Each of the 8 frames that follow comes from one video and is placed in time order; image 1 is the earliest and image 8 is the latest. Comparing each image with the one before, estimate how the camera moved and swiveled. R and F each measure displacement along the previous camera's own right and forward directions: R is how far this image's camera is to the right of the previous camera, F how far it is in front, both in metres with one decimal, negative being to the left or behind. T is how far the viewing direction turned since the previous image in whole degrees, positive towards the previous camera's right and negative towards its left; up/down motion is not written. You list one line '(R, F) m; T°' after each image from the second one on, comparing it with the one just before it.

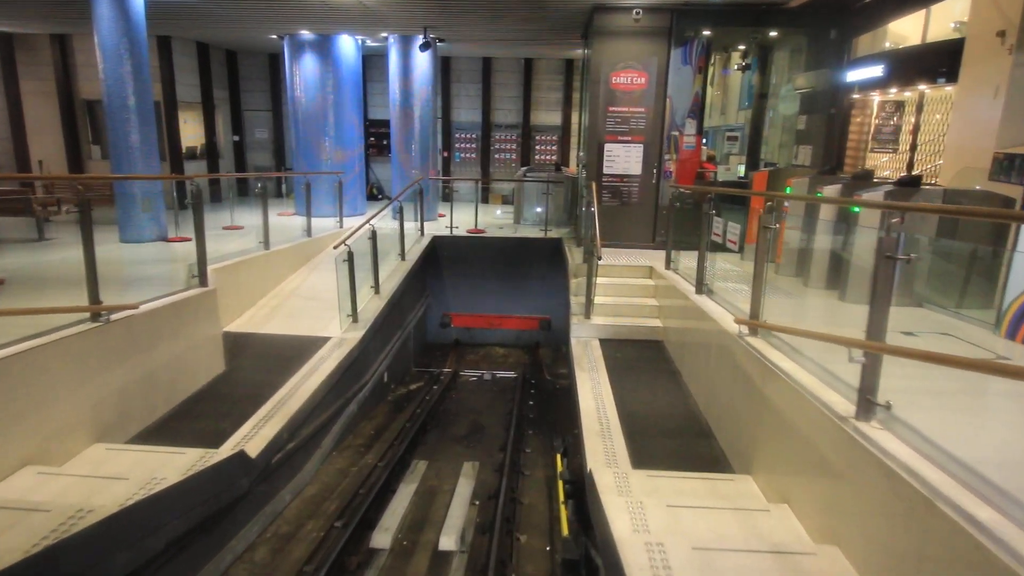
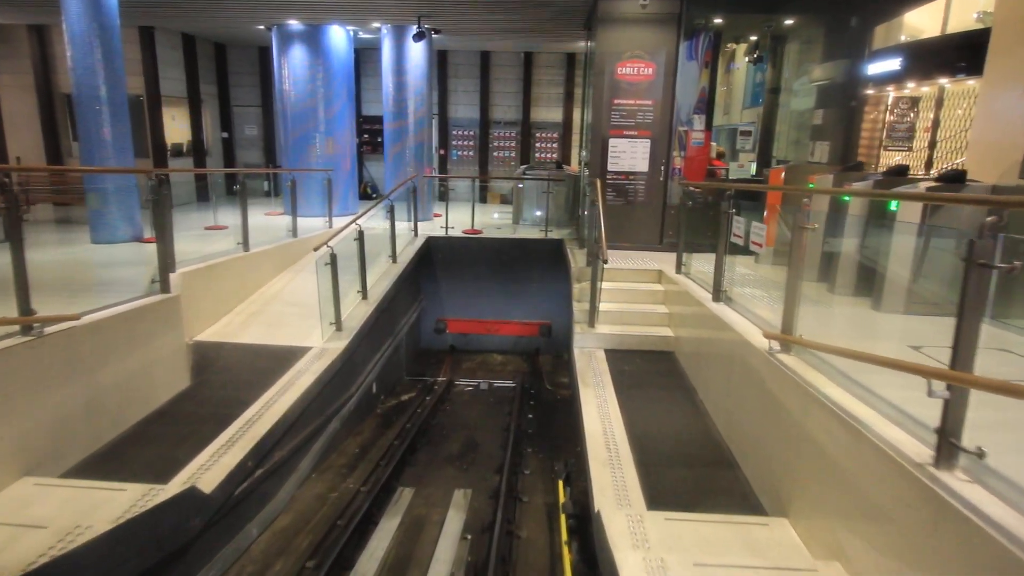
(0.0, +0.5) m; 0°
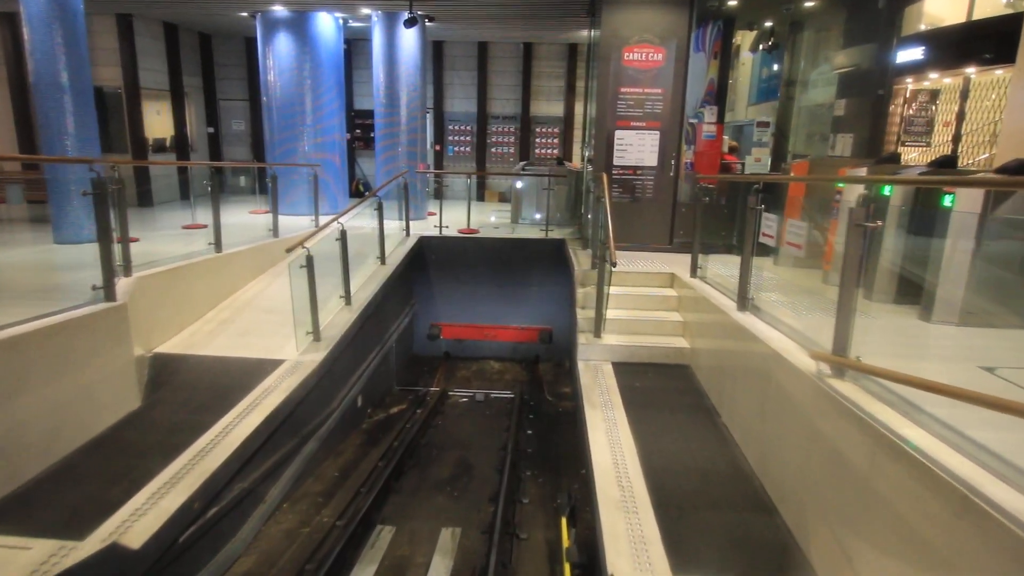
(0.0, +0.5) m; 0°
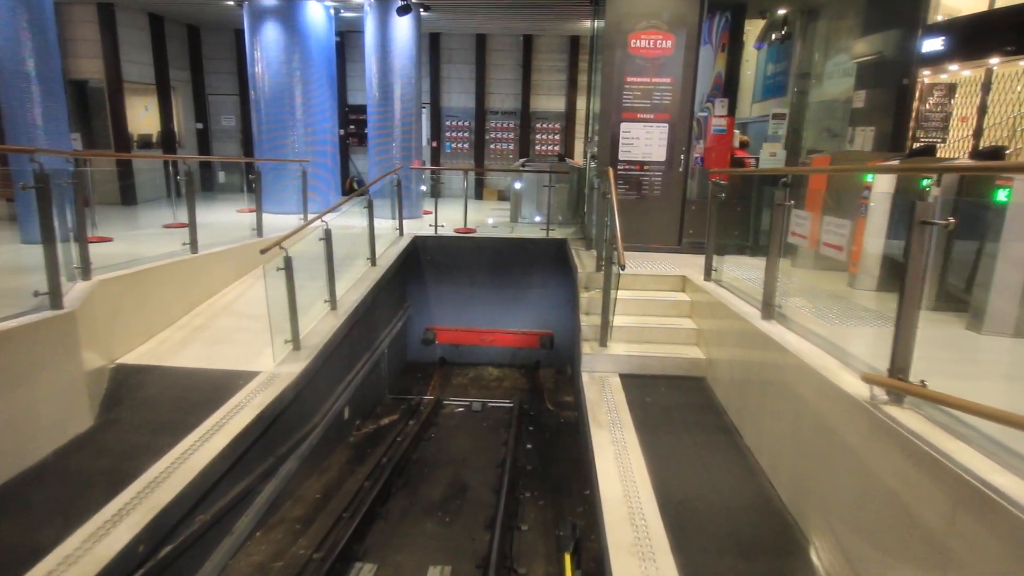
(0.0, +0.4) m; 0°
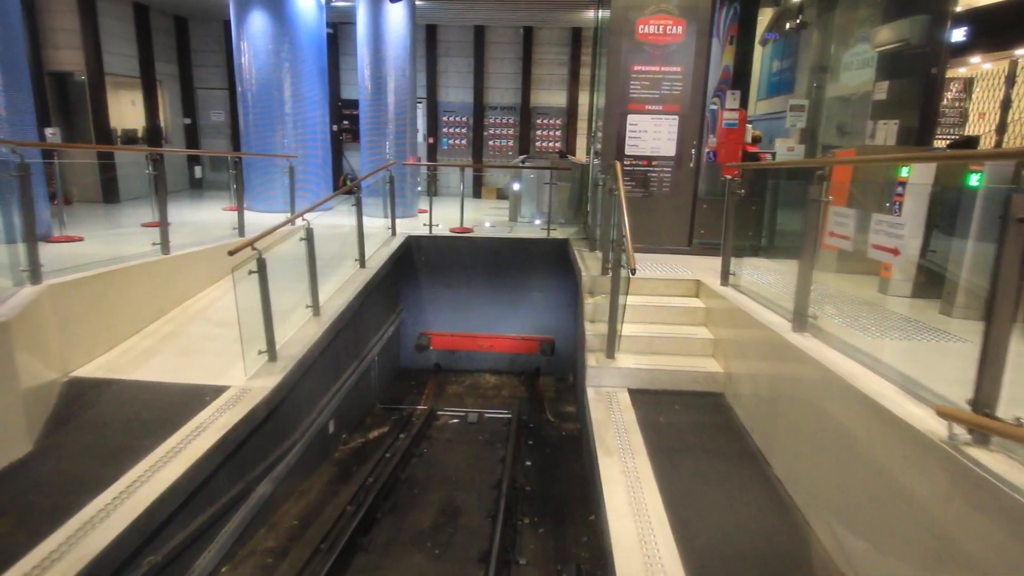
(0.0, +0.4) m; 0°
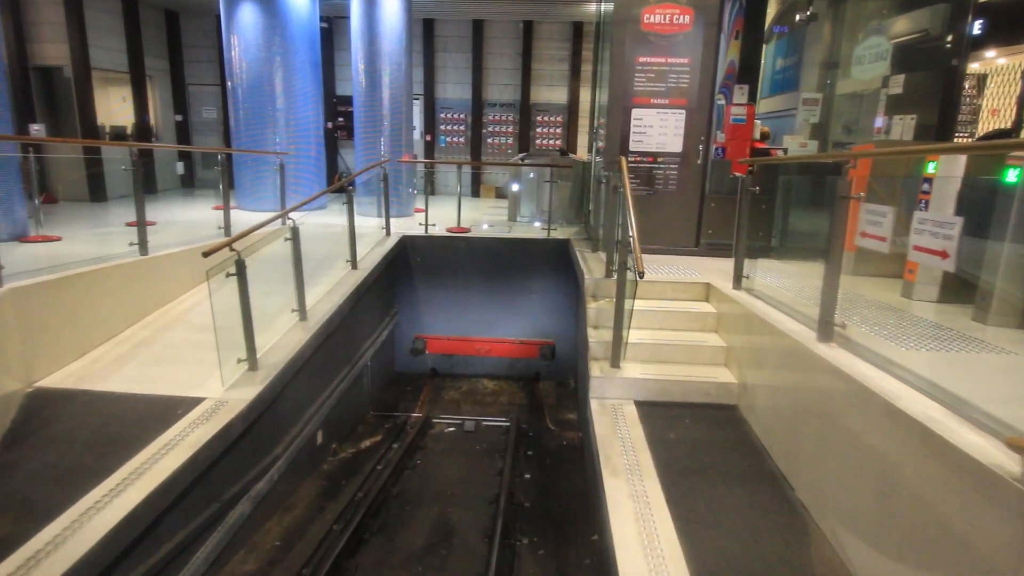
(0.0, +0.3) m; 0°
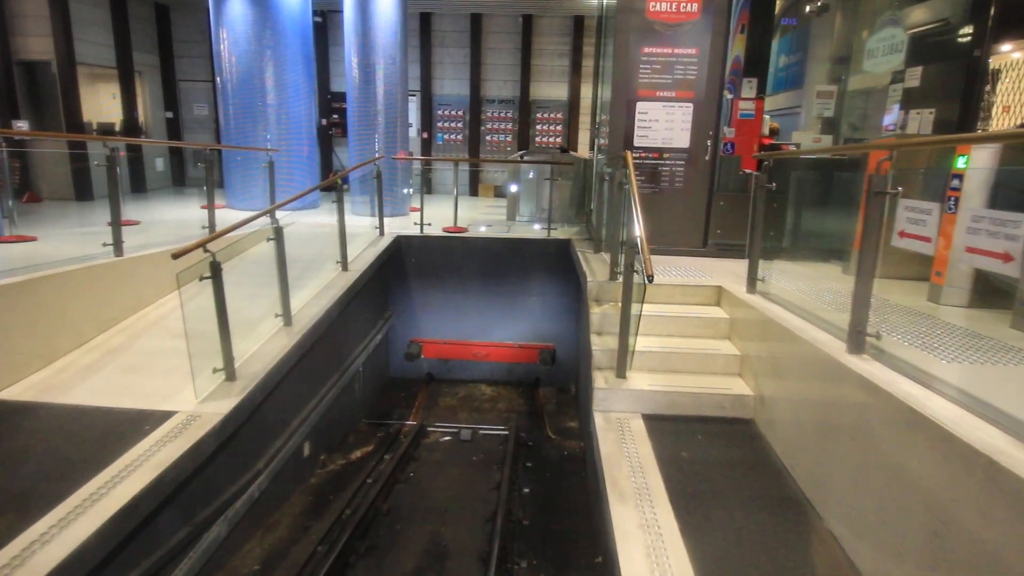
(0.0, +0.3) m; 0°
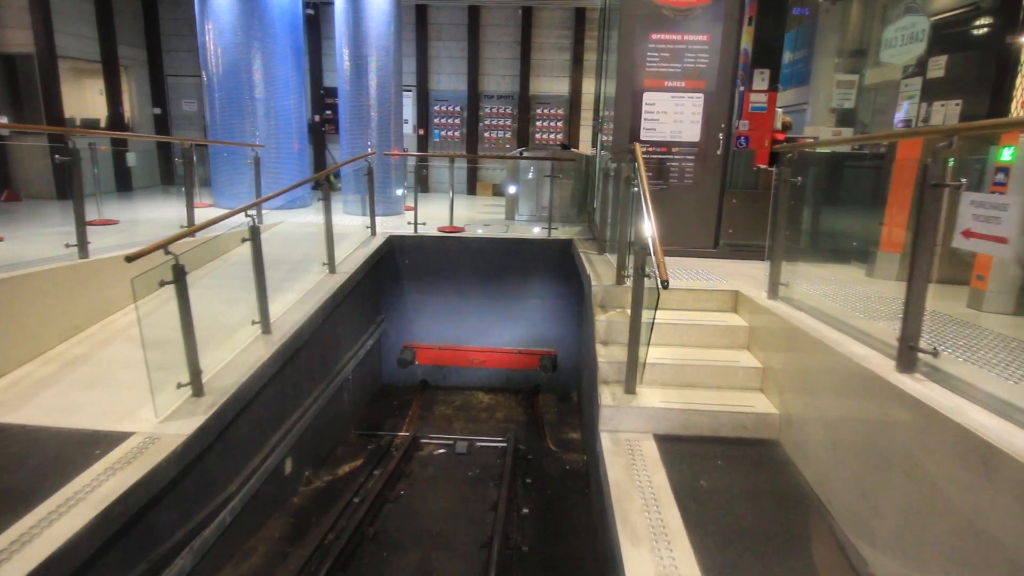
(0.0, +0.3) m; 0°
